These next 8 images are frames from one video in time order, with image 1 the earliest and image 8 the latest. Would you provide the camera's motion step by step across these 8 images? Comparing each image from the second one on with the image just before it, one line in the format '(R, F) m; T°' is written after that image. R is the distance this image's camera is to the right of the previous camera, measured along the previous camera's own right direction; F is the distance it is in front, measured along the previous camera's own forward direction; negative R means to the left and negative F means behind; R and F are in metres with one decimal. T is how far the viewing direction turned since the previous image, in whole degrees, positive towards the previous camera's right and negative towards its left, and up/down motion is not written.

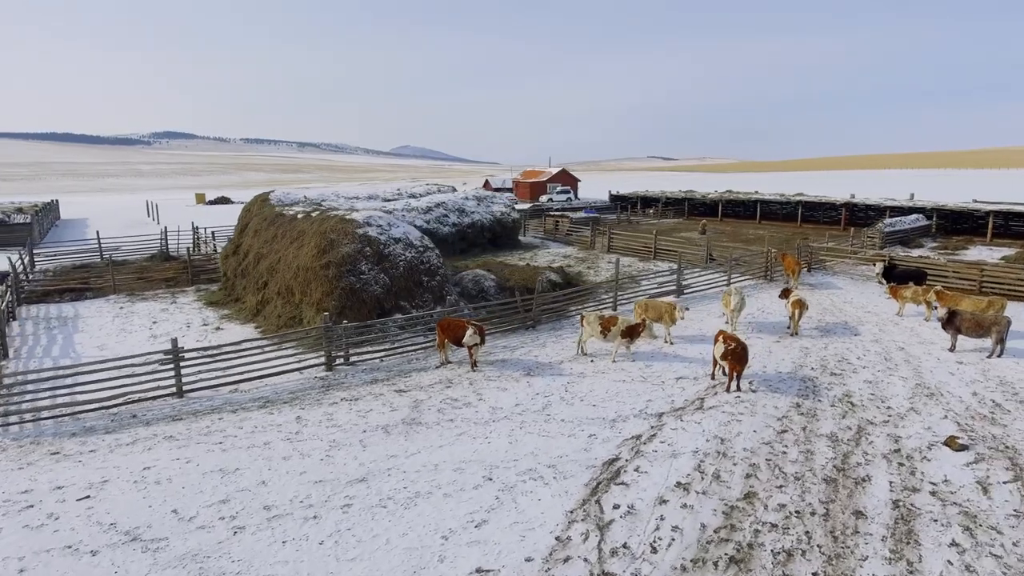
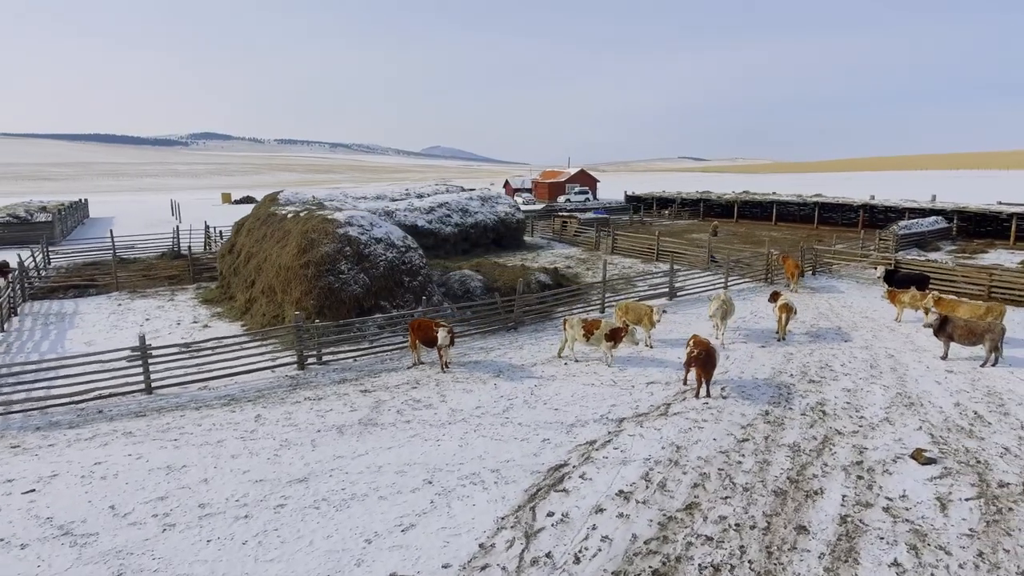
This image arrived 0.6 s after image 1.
(+1.0, +0.1) m; -3°
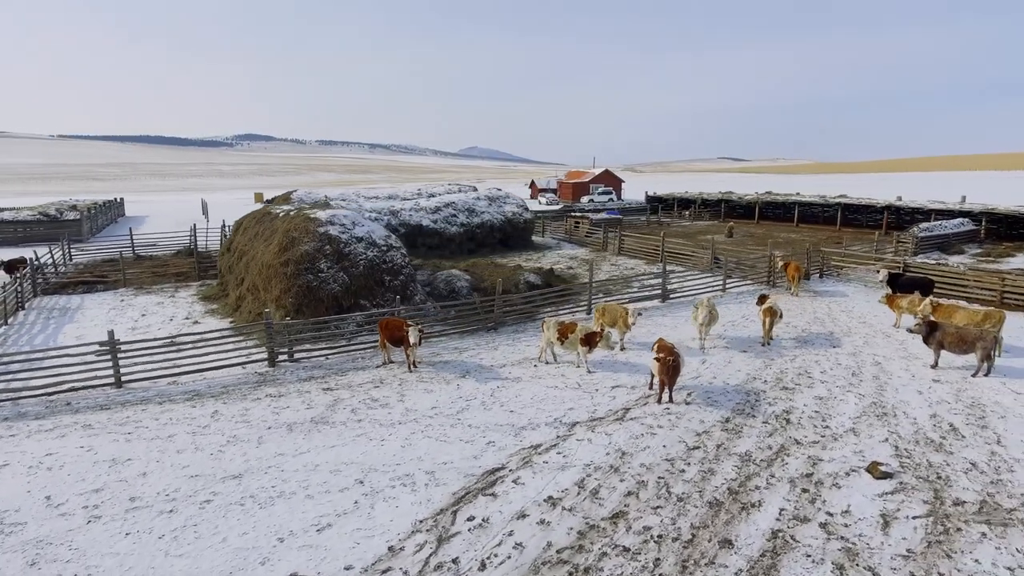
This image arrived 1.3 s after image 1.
(+1.2, +0.2) m; -3°
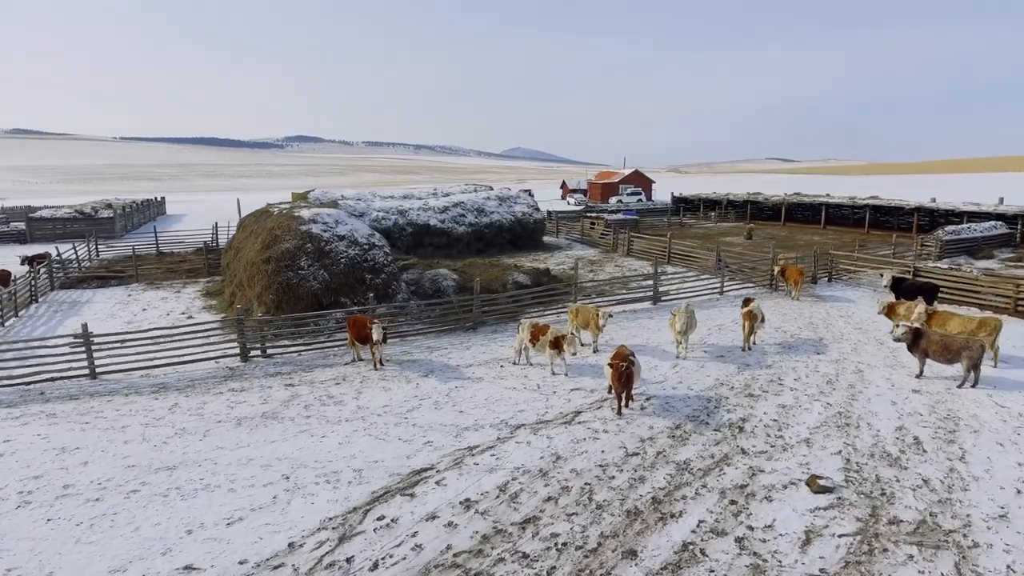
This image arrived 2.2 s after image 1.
(+1.3, +0.1) m; -4°
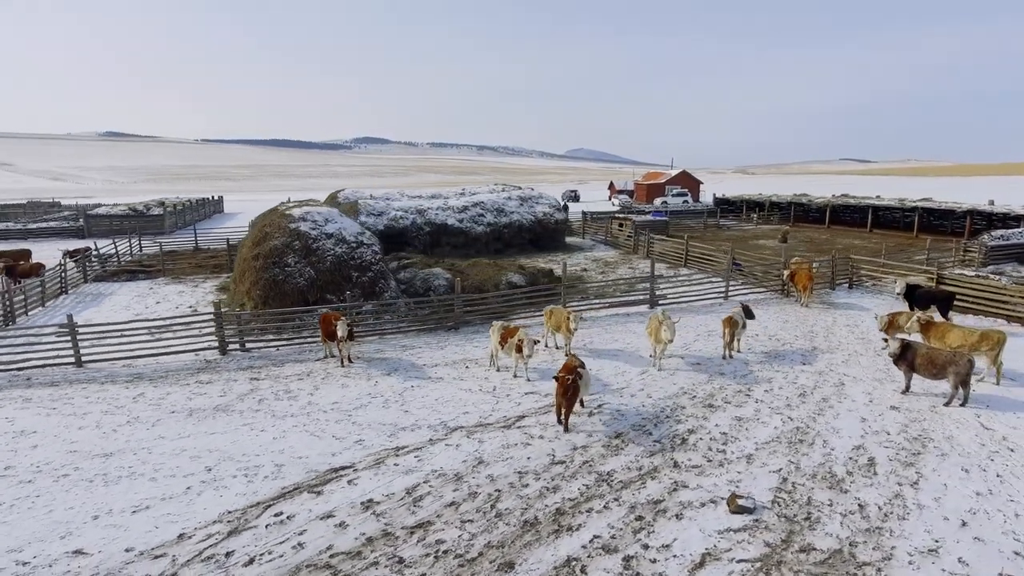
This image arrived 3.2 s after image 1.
(+1.6, +0.2) m; -6°
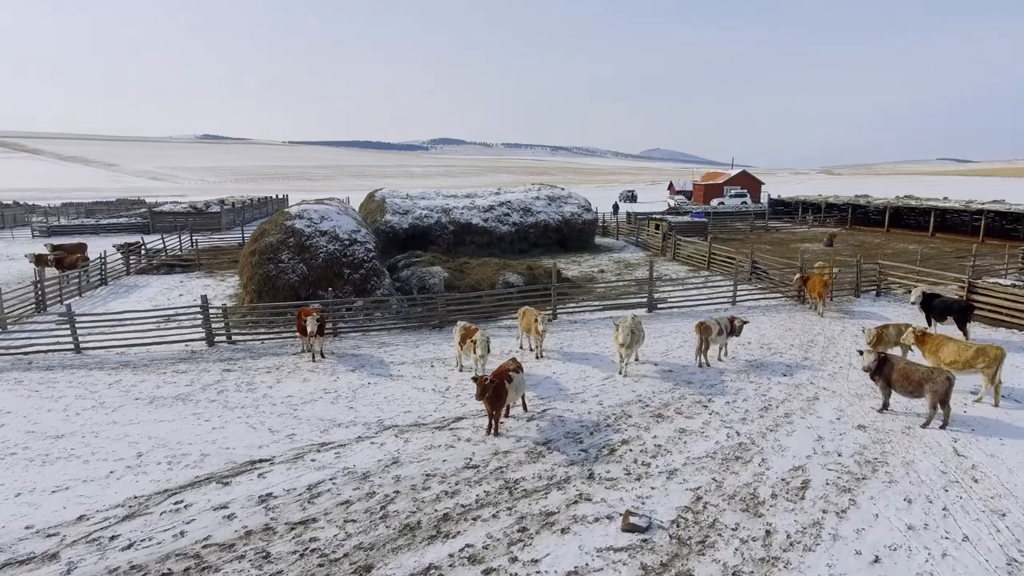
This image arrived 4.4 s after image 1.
(+1.8, +0.3) m; -7°
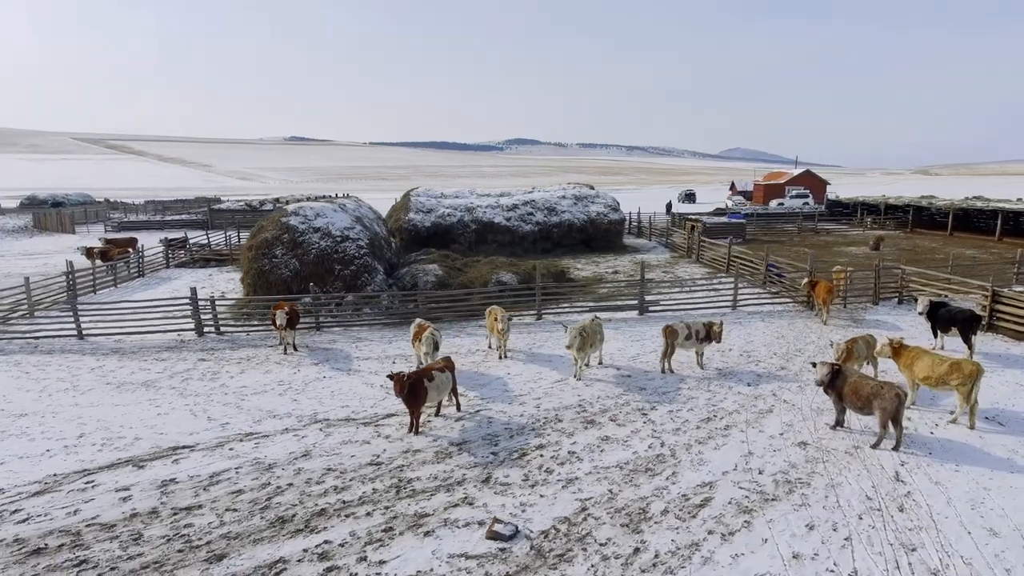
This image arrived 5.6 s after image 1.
(+1.9, +0.3) m; -7°
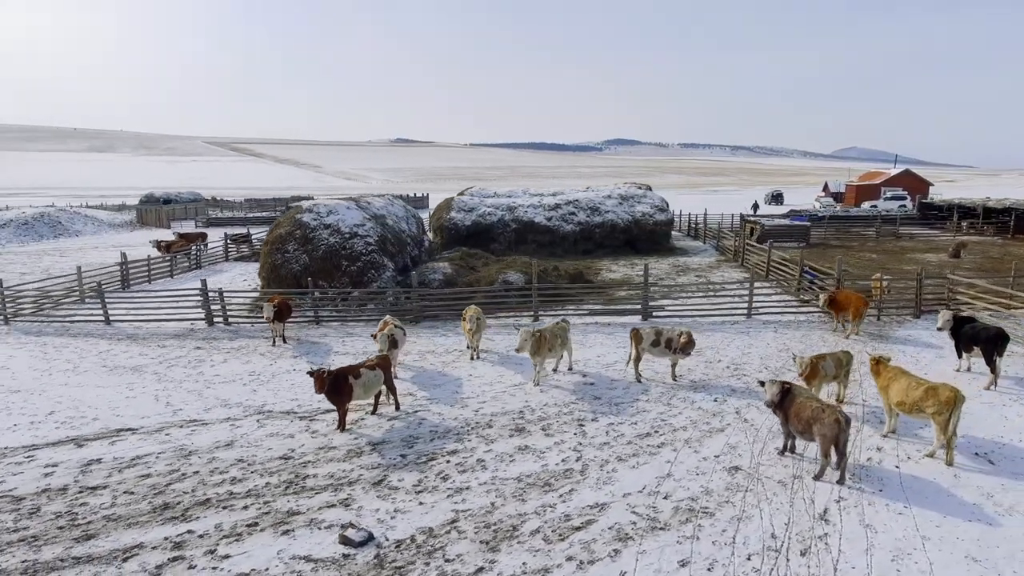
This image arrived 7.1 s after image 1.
(+2.0, +0.5) m; -9°
